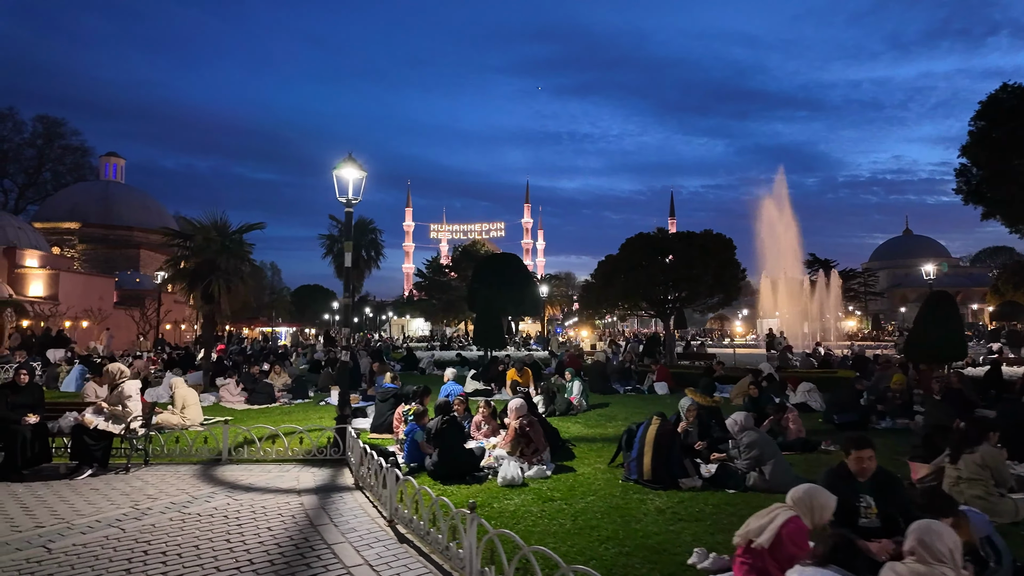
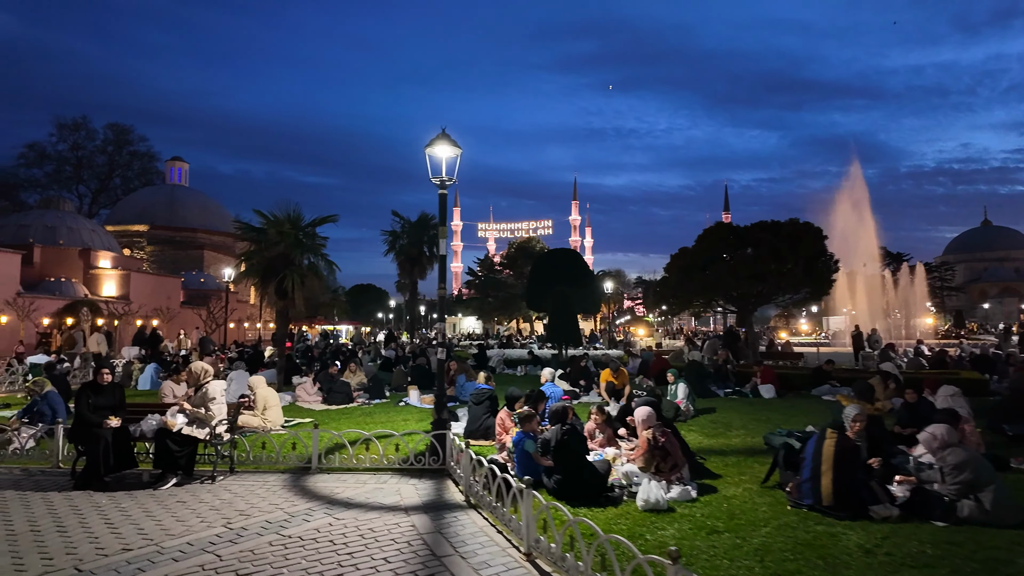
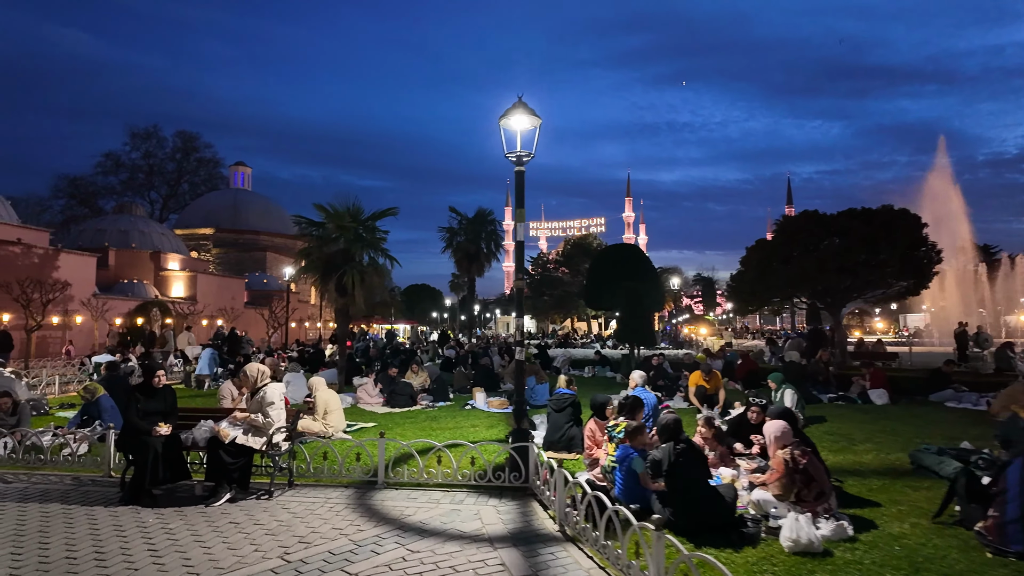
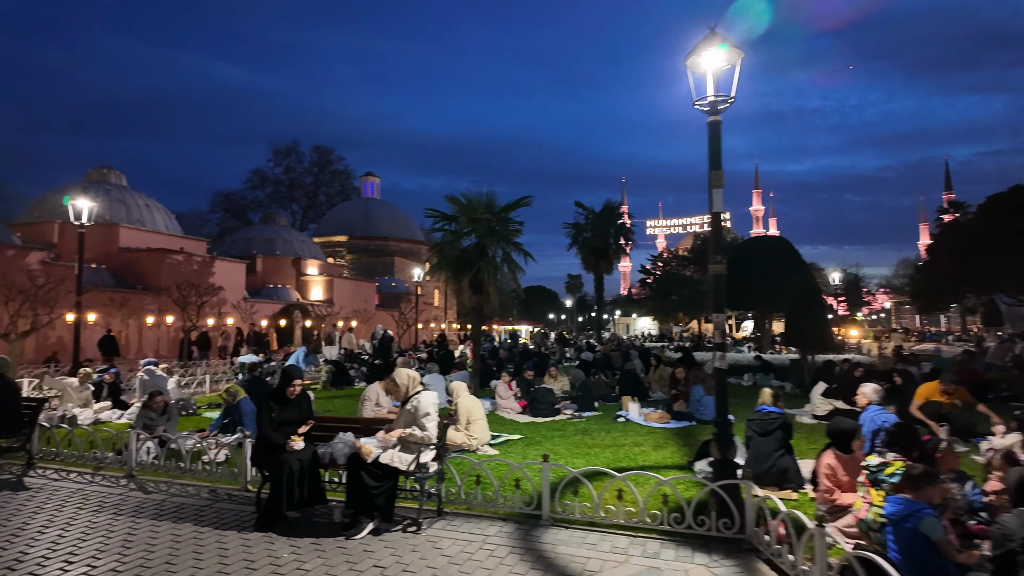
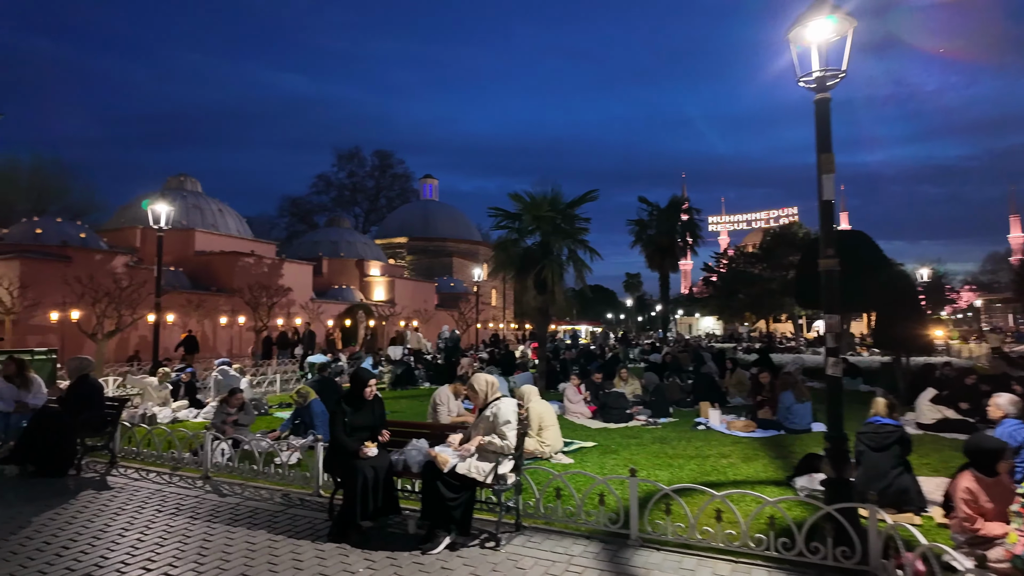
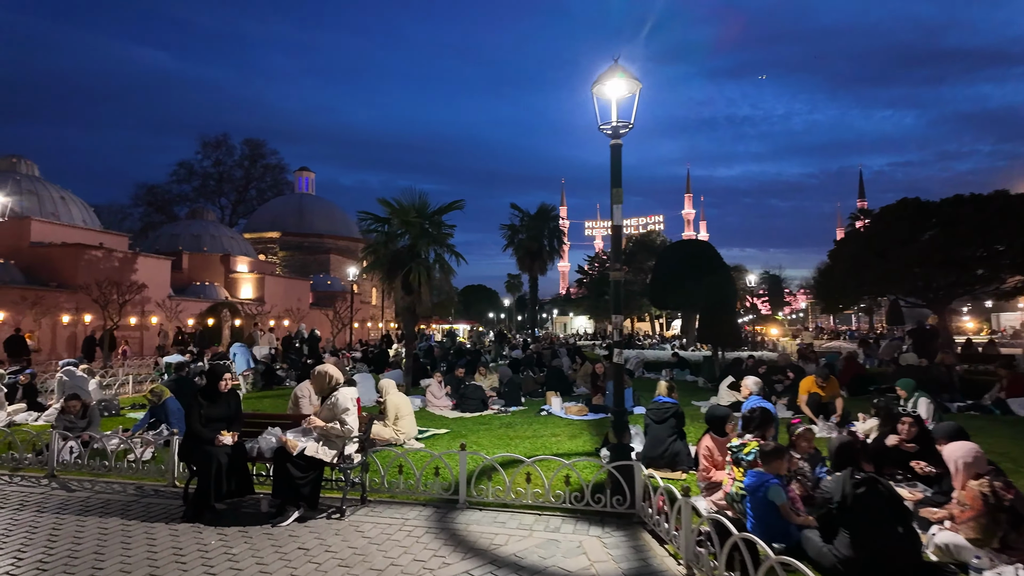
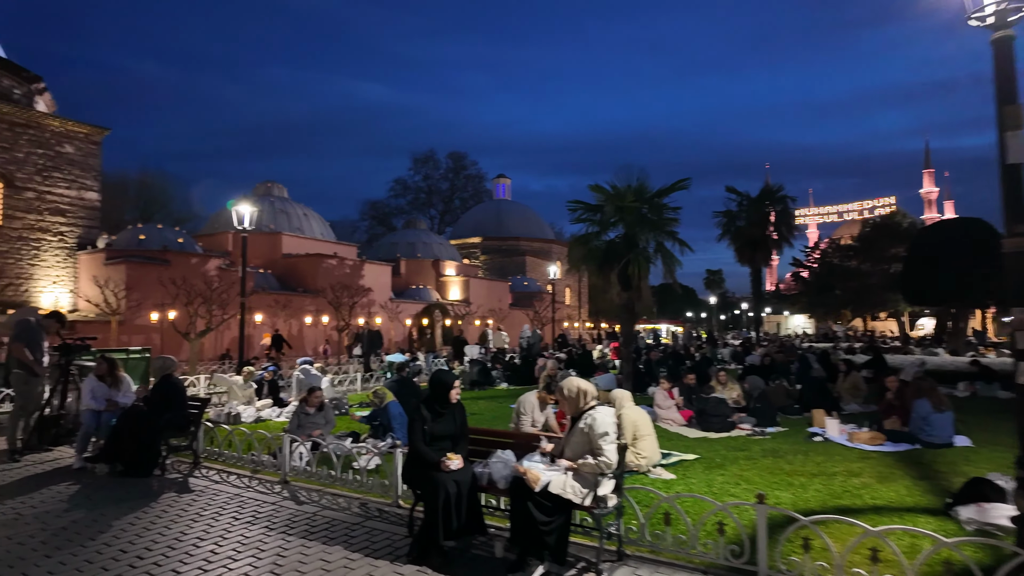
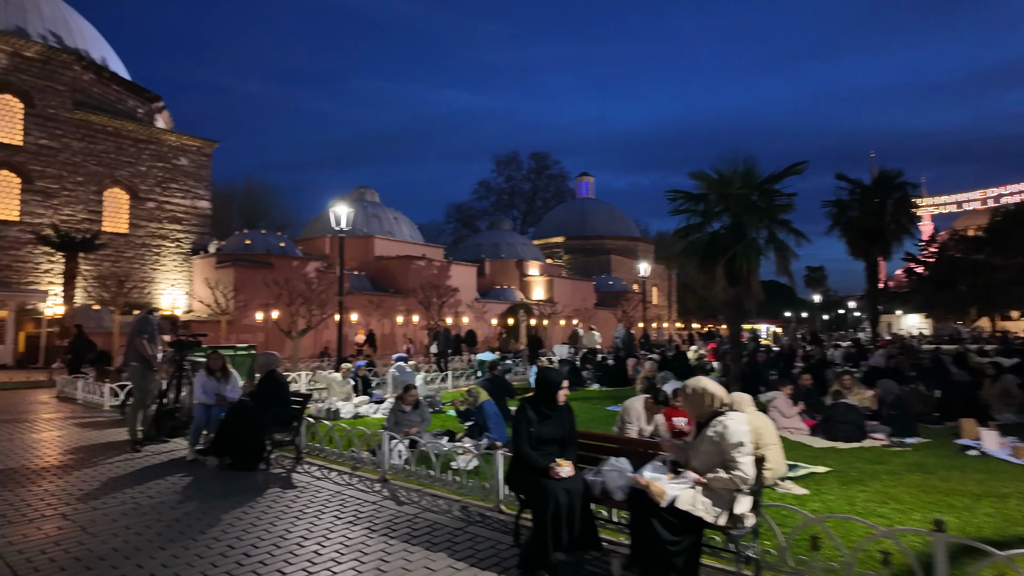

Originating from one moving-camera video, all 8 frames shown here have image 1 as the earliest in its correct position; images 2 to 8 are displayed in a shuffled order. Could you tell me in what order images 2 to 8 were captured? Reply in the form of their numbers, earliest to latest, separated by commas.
2, 3, 6, 4, 5, 7, 8
